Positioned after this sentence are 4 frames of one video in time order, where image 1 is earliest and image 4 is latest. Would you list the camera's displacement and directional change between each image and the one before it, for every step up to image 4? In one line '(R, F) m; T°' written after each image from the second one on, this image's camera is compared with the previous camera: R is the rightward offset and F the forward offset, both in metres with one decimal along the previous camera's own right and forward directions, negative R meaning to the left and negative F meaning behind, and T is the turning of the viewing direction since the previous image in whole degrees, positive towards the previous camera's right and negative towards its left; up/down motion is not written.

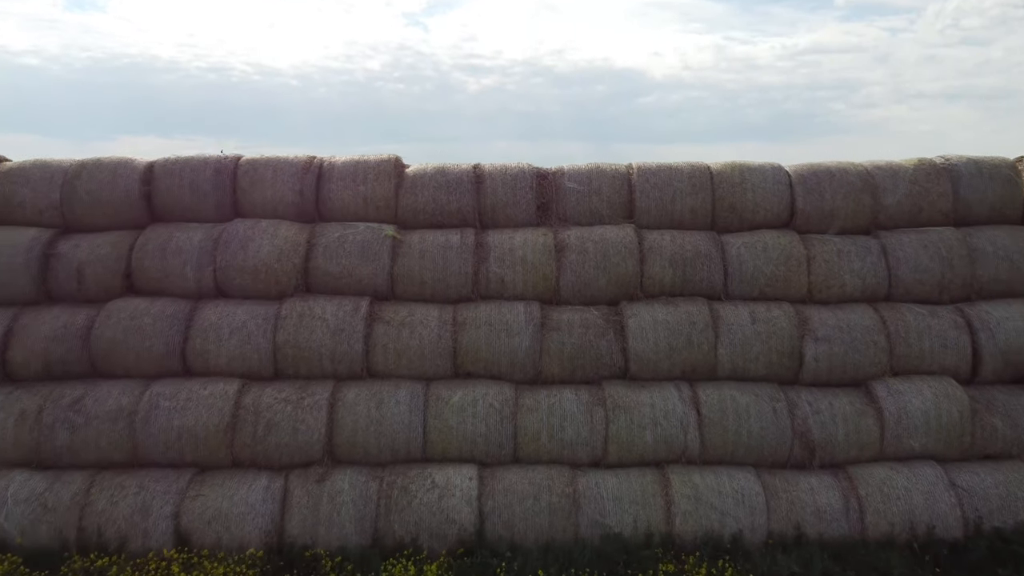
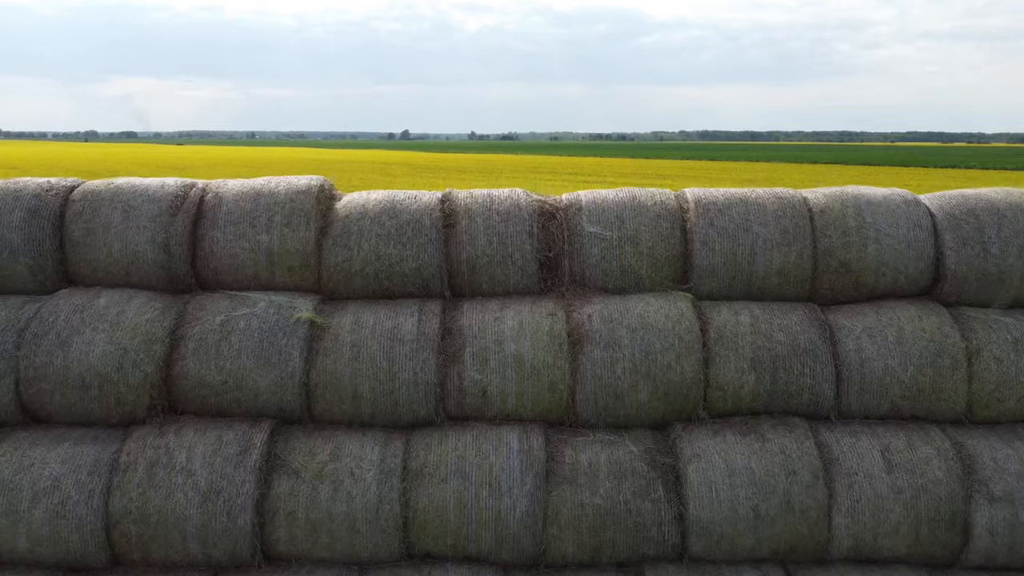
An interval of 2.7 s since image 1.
(+0.1, +2.4) m; 0°
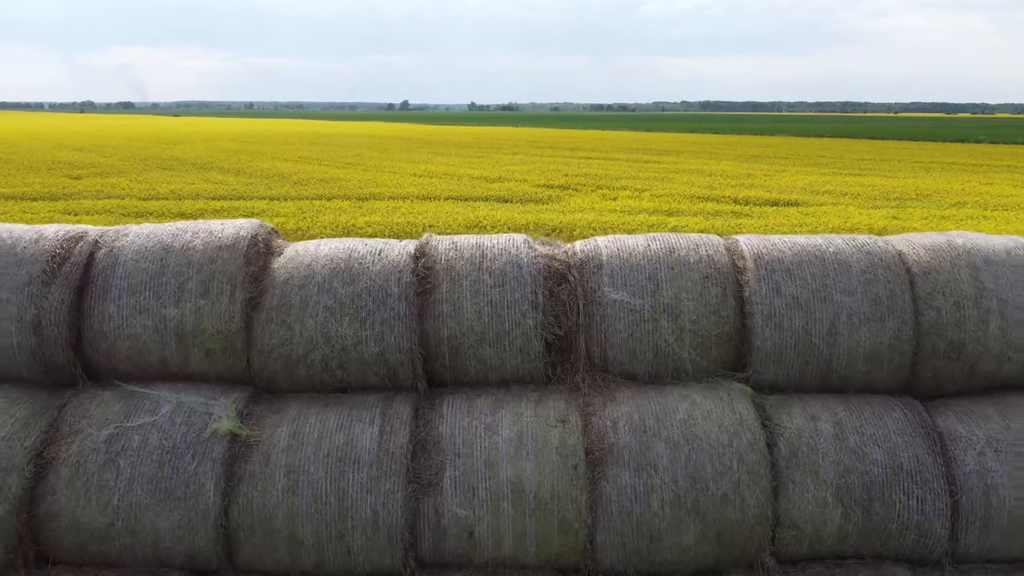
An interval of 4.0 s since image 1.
(0.0, +1.1) m; 0°
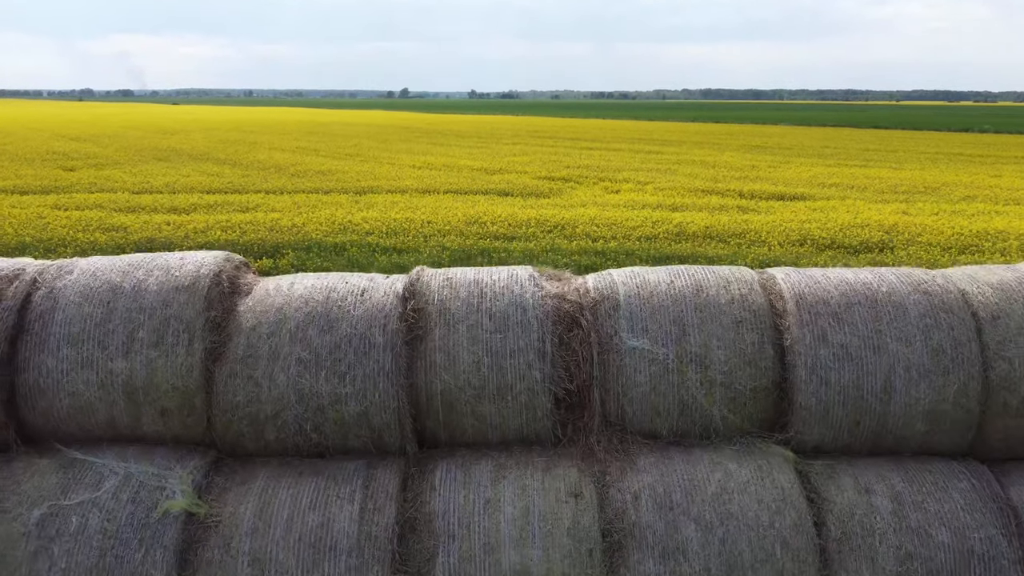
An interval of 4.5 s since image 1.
(0.0, +0.4) m; 0°
